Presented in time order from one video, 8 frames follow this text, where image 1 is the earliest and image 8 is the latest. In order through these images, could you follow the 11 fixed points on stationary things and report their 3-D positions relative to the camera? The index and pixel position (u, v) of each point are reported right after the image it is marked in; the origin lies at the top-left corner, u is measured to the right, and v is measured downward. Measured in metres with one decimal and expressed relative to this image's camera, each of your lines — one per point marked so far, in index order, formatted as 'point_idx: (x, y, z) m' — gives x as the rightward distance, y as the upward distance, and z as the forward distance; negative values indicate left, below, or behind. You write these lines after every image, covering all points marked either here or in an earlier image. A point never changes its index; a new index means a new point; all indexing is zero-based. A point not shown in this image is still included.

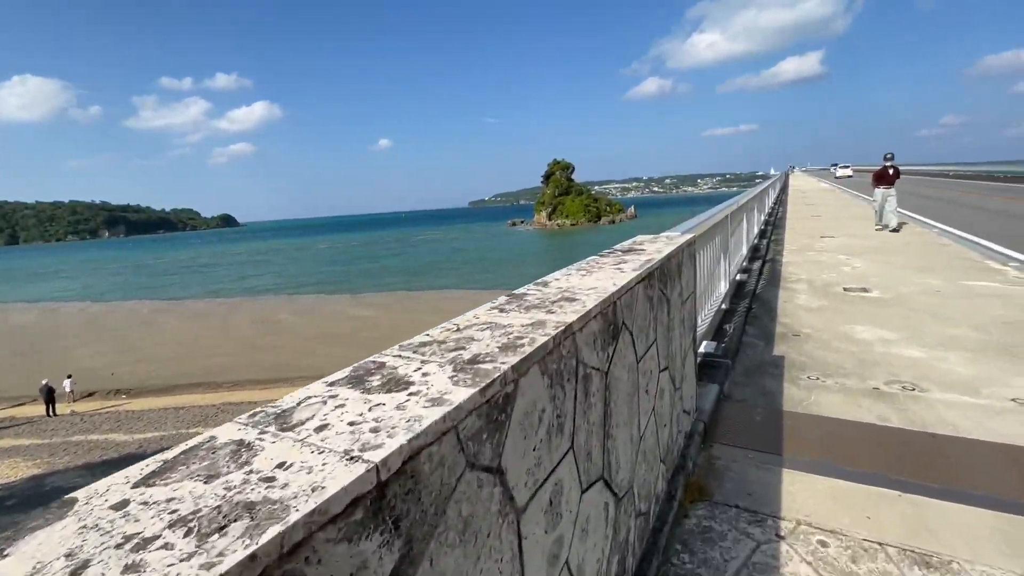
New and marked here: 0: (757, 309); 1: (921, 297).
0: (+2.4, -0.2, +4.8) m
1: (+4.1, -0.1, +4.8) m
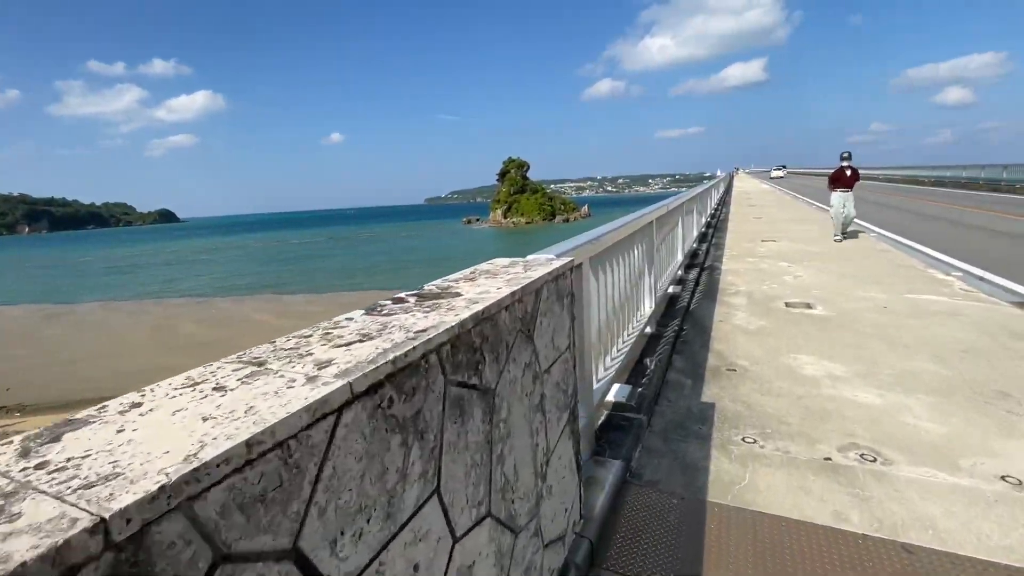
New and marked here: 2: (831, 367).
0: (+1.5, -0.4, +4.1) m
1: (+3.2, -0.2, +4.3) m
2: (+2.1, -0.5, +3.2) m
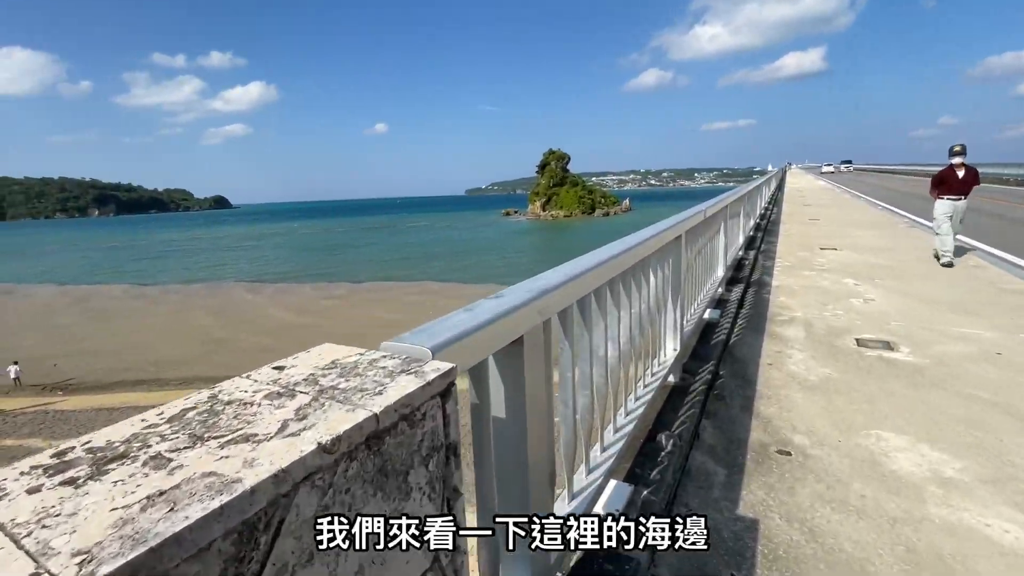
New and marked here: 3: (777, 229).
0: (+1.4, -0.6, +3.1) m
1: (+3.1, -0.5, +3.2) m
2: (+1.9, -0.8, +2.2) m
3: (+5.7, +1.3, +10.3) m
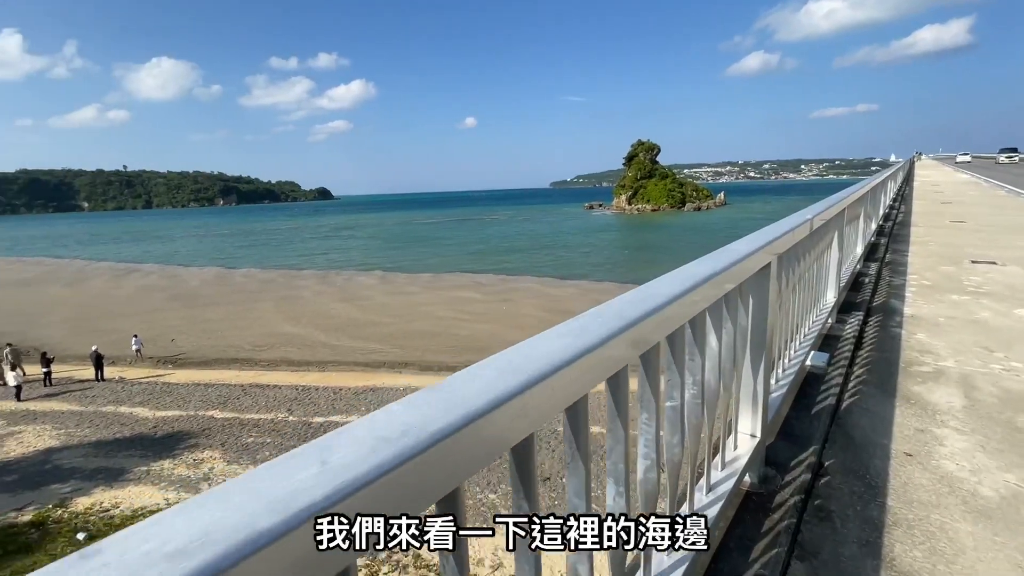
0: (+1.4, -0.8, +2.1) m
1: (+3.0, -0.8, +1.8) m
2: (+1.8, -1.0, +1.1) m
3: (+6.9, +1.0, +8.4) m
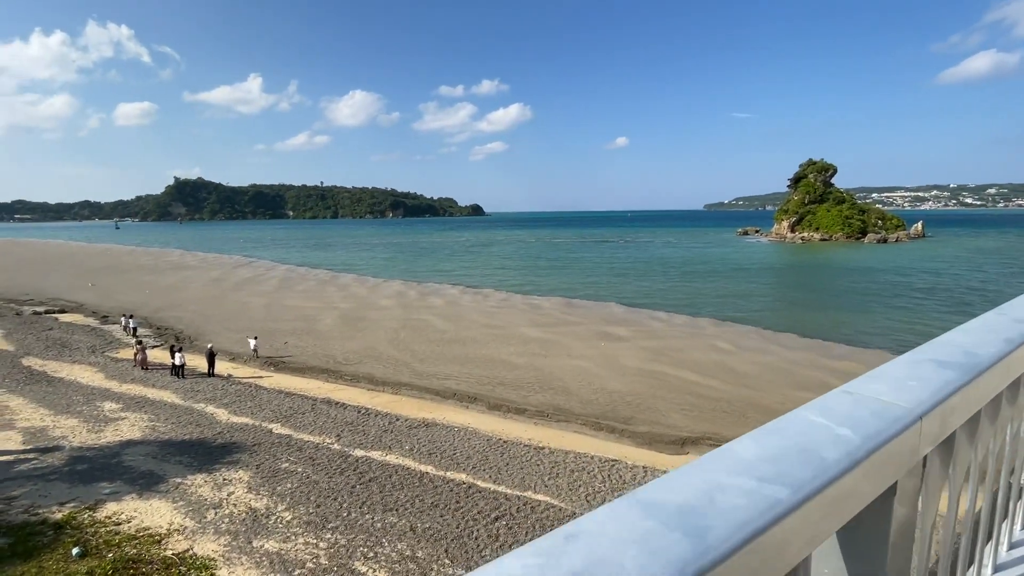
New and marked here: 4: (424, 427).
0: (-1.1, -1.5, -0.5) m
1: (+0.4, -1.6, -1.2) m
2: (-1.0, -1.7, -1.6) m
3: (+6.1, -0.5, +4.0) m
4: (-3.2, -5.1, +17.6) m
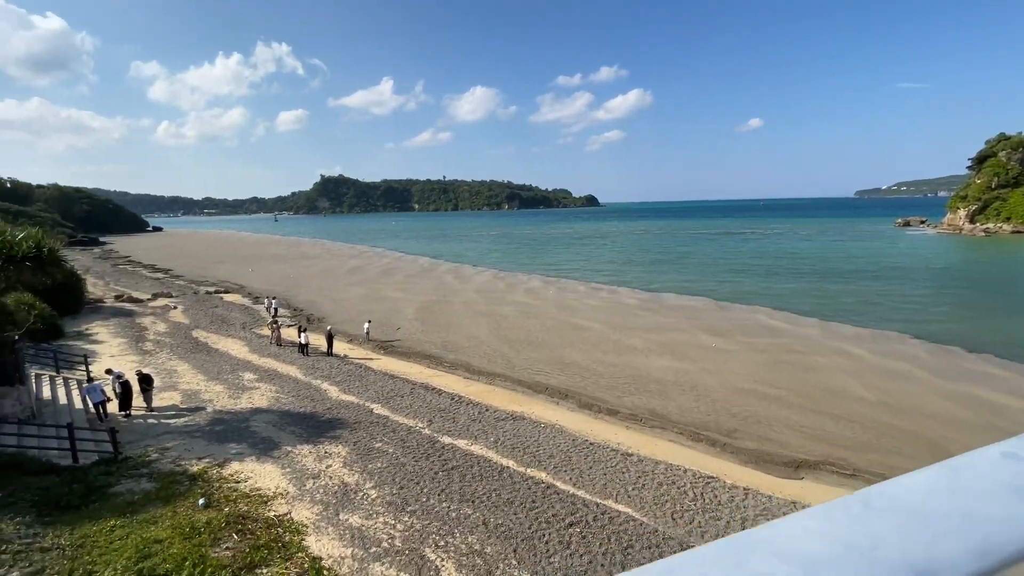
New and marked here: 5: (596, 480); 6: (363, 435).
0: (-2.0, -1.6, -0.5) m
1: (-0.7, -1.7, -1.6) m
2: (-2.3, -1.8, -1.6) m
3: (+6.0, -0.7, +2.1) m
4: (0.0, -4.8, +17.7) m
5: (+2.4, -5.4, +13.6) m
6: (-4.9, -4.9, +16.0) m
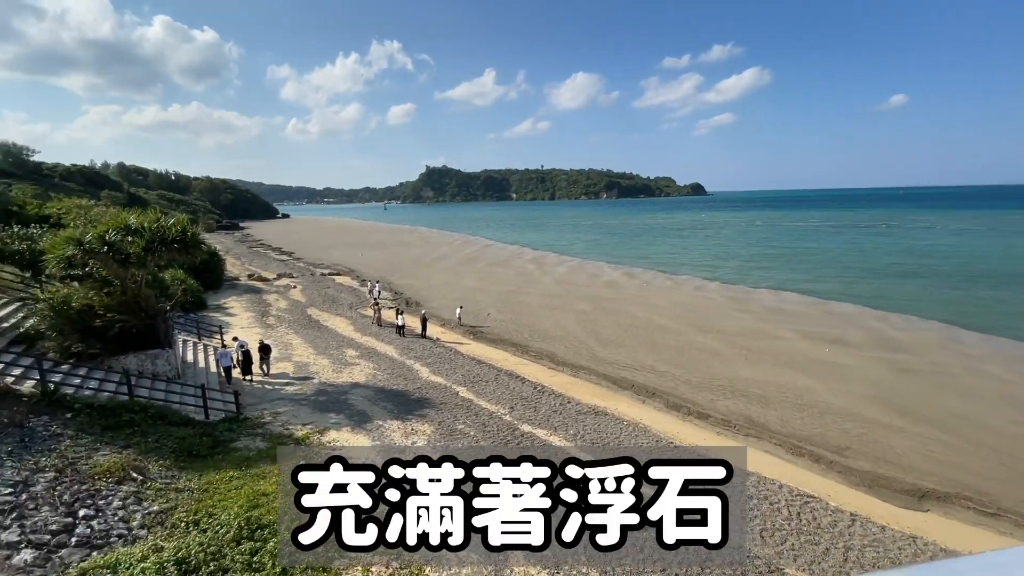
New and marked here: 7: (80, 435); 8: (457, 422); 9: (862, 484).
0: (-2.5, -1.5, -0.2) m
1: (-1.4, -1.8, -1.5) m
2: (-2.9, -1.8, -1.2) m
3: (+6.0, -0.9, +0.8) m
4: (+2.9, -4.5, +17.3) m
5: (+4.5, -5.3, +12.9) m
6: (-2.2, -4.4, +16.6) m
7: (-10.5, -3.6, +11.8) m
8: (-1.9, -4.5, +16.2) m
9: (+9.9, -5.5, +13.6) m
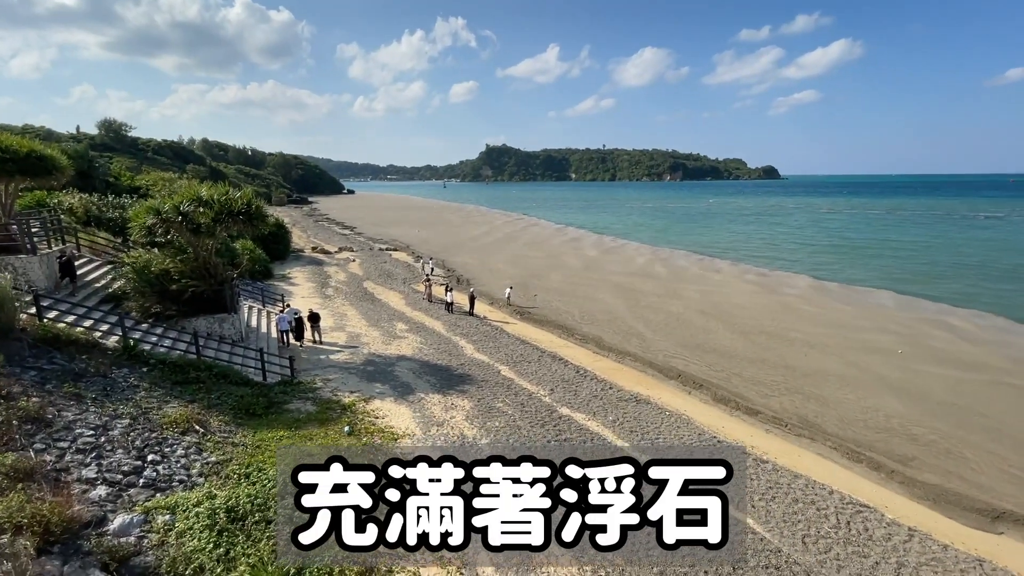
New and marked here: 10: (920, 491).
0: (-2.9, -1.4, +0.1) m
1: (-2.0, -1.8, -1.3) m
2: (-3.5, -1.7, -0.9) m
3: (+5.6, -1.1, +0.1) m
4: (+4.3, -4.0, +17.0) m
5: (+5.3, -5.0, +12.5) m
6: (-0.8, -3.7, +16.9) m
7: (-9.6, -2.7, +12.9) m
8: (-0.6, -3.8, +16.4) m
9: (+10.8, -5.4, +12.5) m
10: (+10.7, -5.3, +12.7) m
